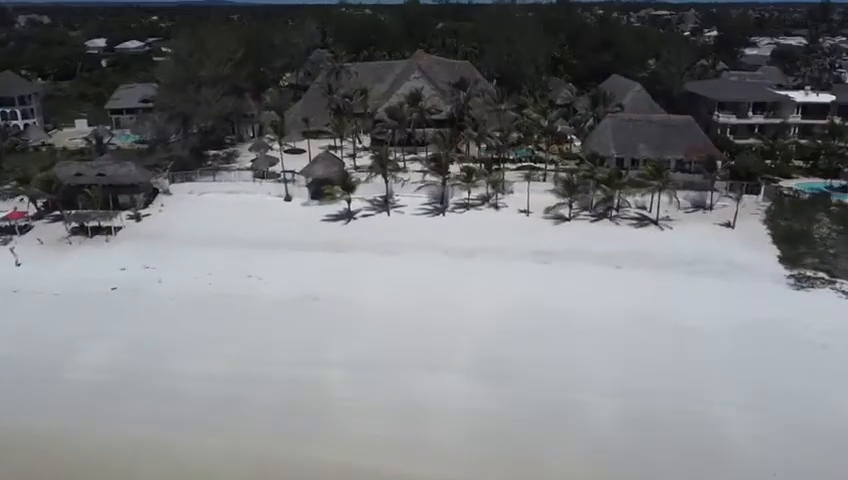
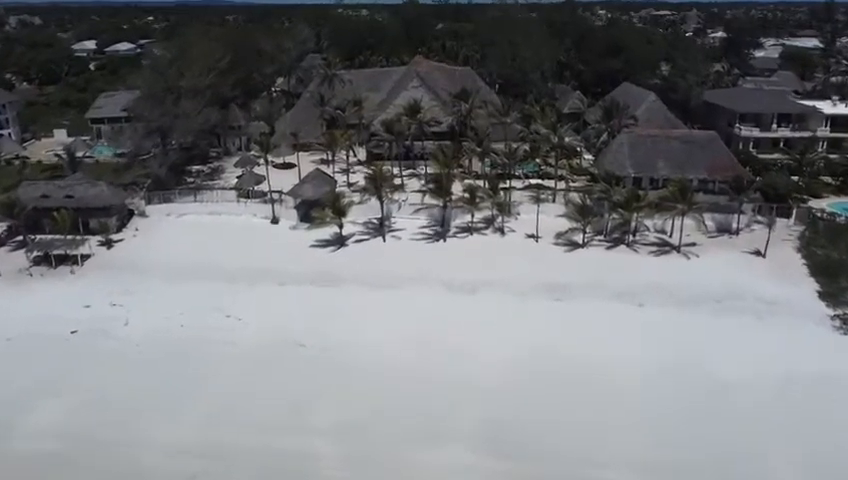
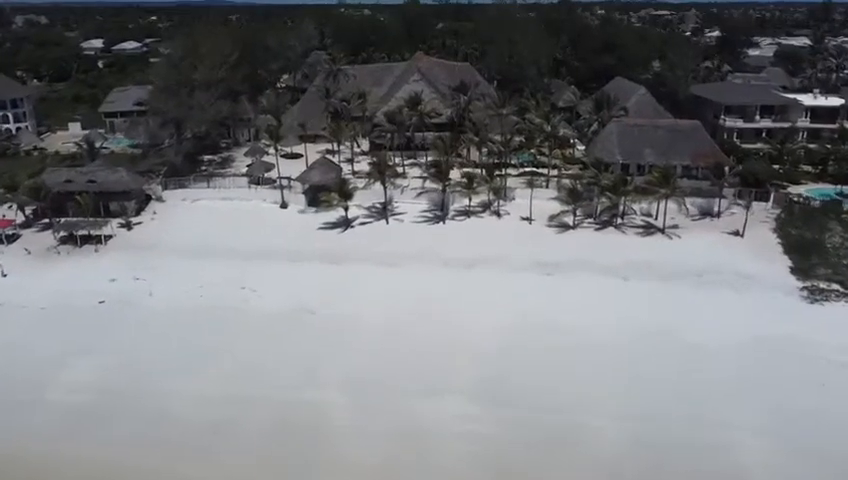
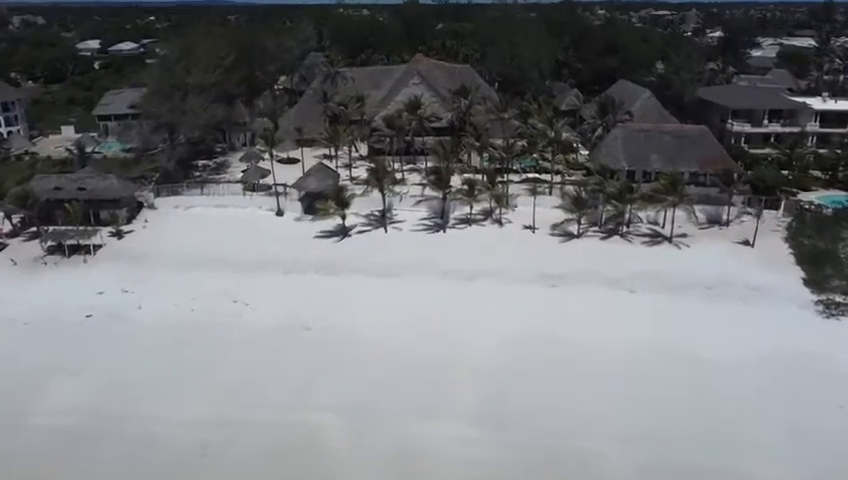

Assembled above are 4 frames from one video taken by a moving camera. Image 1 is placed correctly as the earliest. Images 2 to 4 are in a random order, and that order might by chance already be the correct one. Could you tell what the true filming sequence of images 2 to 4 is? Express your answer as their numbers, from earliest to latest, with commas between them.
3, 4, 2
